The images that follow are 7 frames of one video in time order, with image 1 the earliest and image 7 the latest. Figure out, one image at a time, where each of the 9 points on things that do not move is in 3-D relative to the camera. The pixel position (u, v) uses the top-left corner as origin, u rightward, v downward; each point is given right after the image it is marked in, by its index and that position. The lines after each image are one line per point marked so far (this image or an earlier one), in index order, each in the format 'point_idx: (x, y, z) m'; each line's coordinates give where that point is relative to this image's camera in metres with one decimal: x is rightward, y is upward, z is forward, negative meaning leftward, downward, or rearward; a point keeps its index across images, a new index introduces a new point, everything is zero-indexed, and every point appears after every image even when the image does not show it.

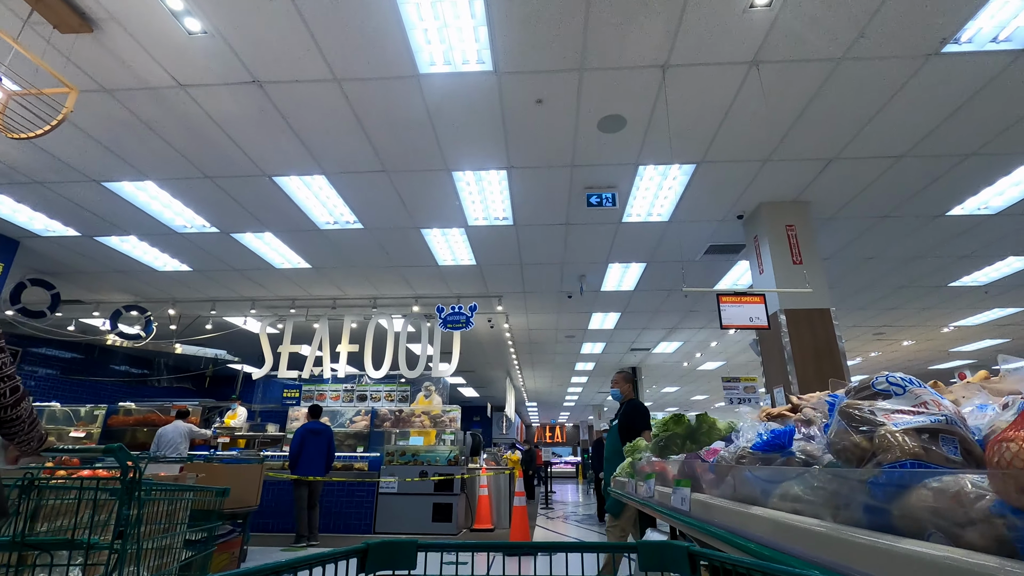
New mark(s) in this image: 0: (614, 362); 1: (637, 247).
0: (+2.7, -2.0, +13.0) m
1: (+1.6, +0.5, +6.2) m
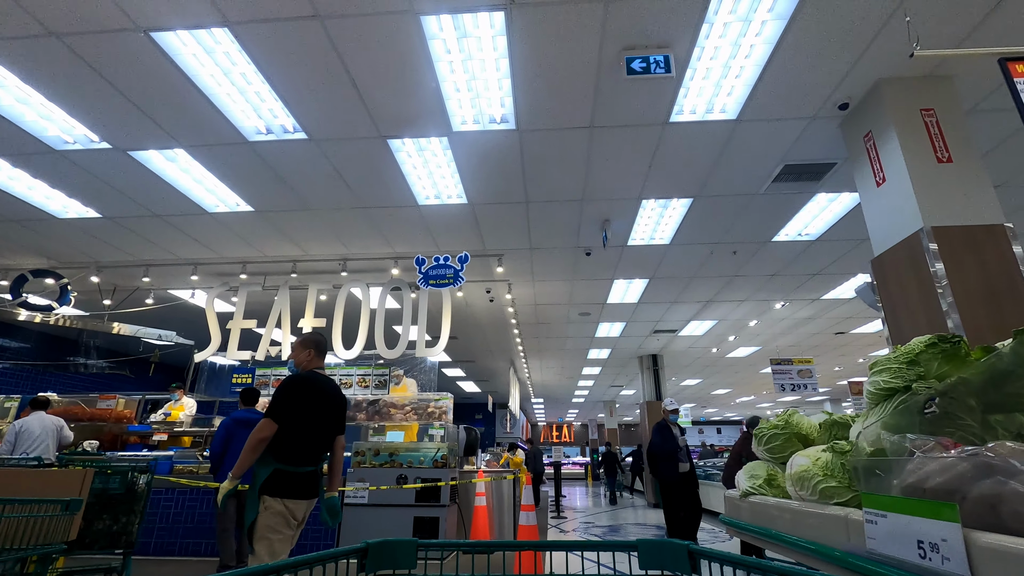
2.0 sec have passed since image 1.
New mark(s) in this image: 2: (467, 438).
0: (+2.8, -1.4, +11.4) m
1: (+1.6, +1.1, +4.5) m
2: (-0.6, -2.0, +6.6) m
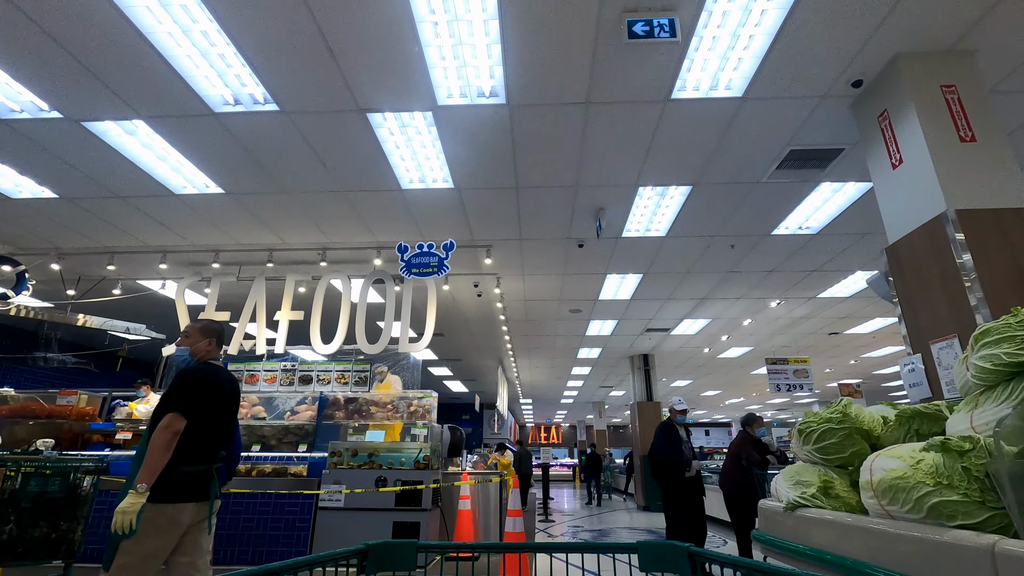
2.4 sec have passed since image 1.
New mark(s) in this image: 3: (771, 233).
0: (+2.6, -1.4, +11.1) m
1: (+1.5, +1.2, +4.3) m
2: (-0.8, -1.9, +6.3) m
3: (+3.0, +0.7, +5.7) m
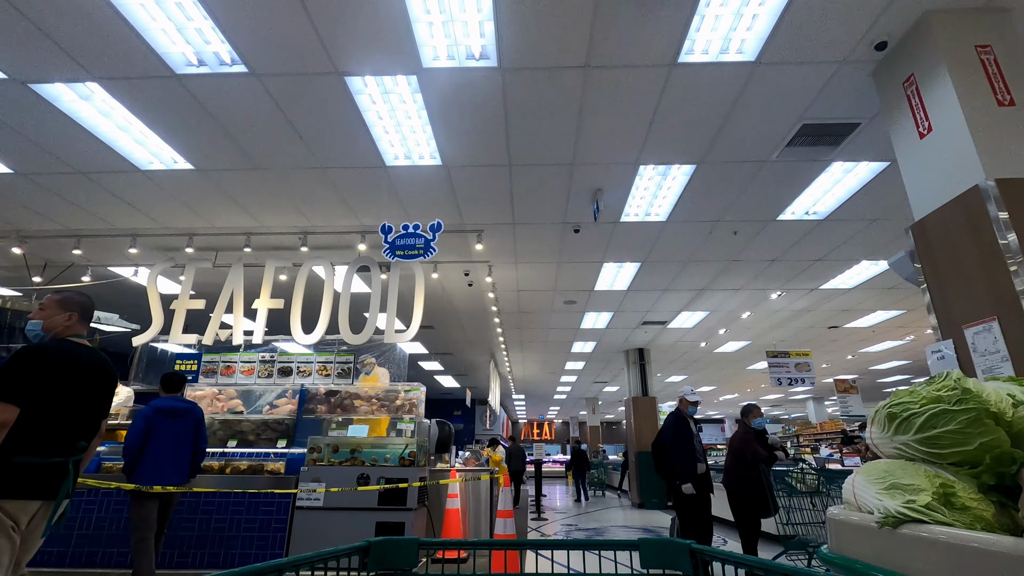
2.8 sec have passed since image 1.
0: (+2.4, -1.2, +10.9) m
1: (+1.4, +1.3, +4.0) m
2: (-0.9, -1.8, +6.0) m
3: (+2.9, +0.8, +5.4) m
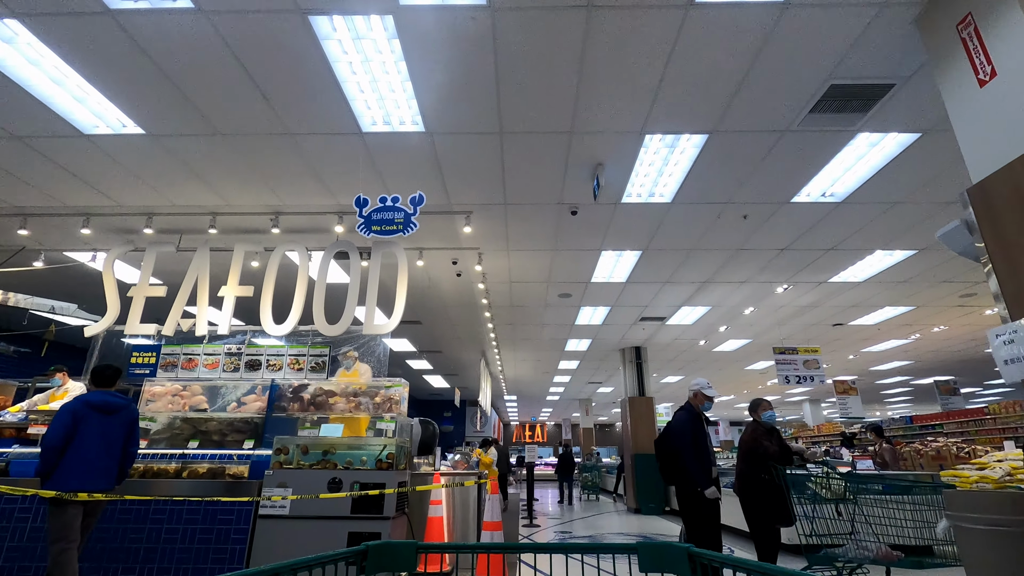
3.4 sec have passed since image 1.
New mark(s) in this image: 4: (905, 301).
0: (+2.2, -1.1, +10.4) m
1: (+1.4, +1.5, +3.5) m
2: (-1.0, -1.6, +5.5) m
3: (+2.9, +0.9, +5.0) m
4: (+6.5, -0.2, +8.0) m
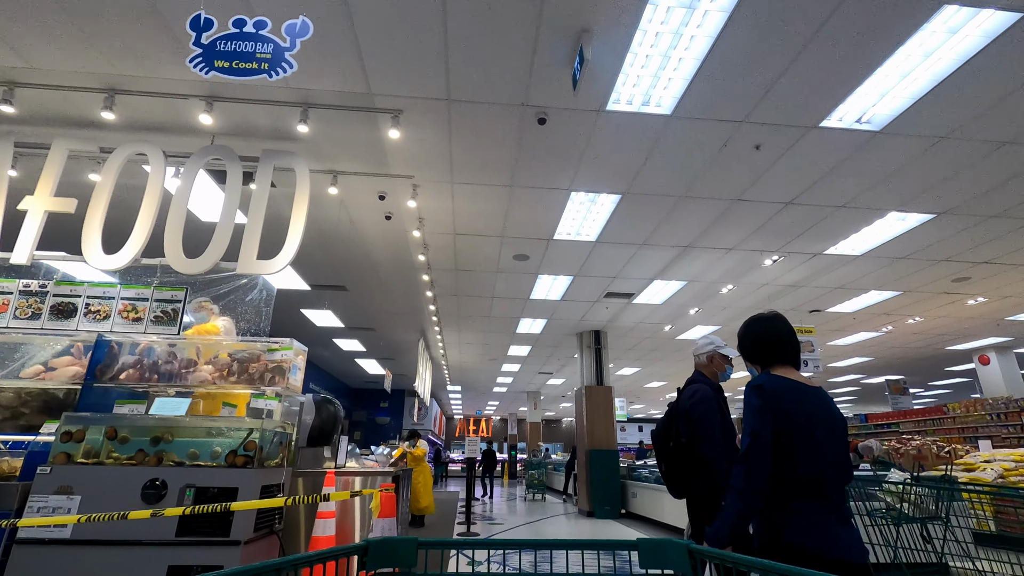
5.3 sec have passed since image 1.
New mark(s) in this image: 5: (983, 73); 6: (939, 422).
0: (+1.2, -0.6, +9.2) m
1: (+1.1, +1.9, +2.3) m
2: (-1.6, -1.1, +4.0) m
3: (+2.4, +1.3, +3.9) m
4: (+5.7, 0.0, +7.3) m
5: (+3.3, +1.5, +3.4) m
6: (+9.5, -3.0, +10.8) m
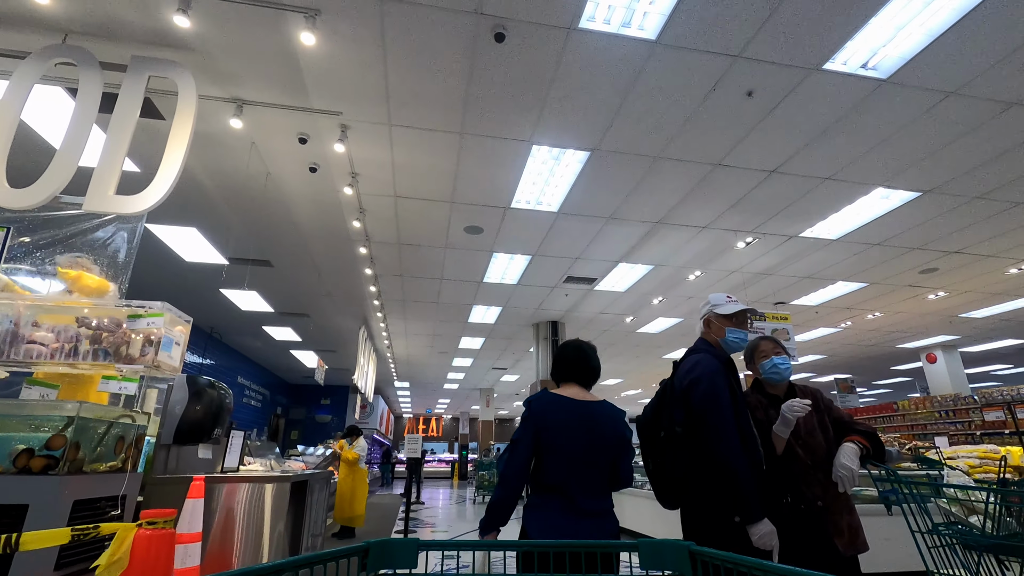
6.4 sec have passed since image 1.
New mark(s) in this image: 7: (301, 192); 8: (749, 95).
0: (+0.3, -0.4, +8.5) m
1: (+1.0, +2.2, +1.6) m
2: (-1.9, -0.7, +3.0) m
3: (+2.1, +1.5, +3.3) m
4: (+5.0, +0.2, +7.0) m
5: (+3.0, +1.7, +2.9) m
6: (+8.4, -2.9, +10.8) m
7: (-2.1, +0.9, +4.8) m
8: (+1.7, +1.4, +3.6) m
